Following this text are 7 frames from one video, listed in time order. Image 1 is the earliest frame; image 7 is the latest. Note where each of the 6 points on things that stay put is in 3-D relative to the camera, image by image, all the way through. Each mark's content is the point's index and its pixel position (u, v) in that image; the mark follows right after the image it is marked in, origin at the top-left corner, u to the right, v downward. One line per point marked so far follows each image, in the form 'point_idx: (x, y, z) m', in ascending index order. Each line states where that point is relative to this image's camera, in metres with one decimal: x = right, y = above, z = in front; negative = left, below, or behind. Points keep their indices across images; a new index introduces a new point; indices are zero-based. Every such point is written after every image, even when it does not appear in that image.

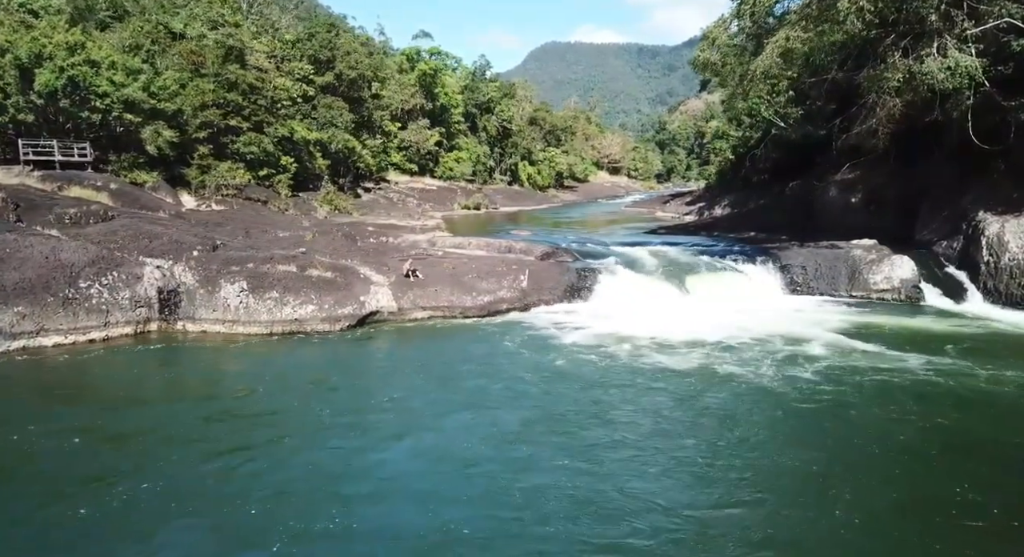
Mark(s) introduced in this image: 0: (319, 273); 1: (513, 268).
0: (-4.7, +0.1, +16.4) m
1: (+0.1, +0.3, +18.9) m
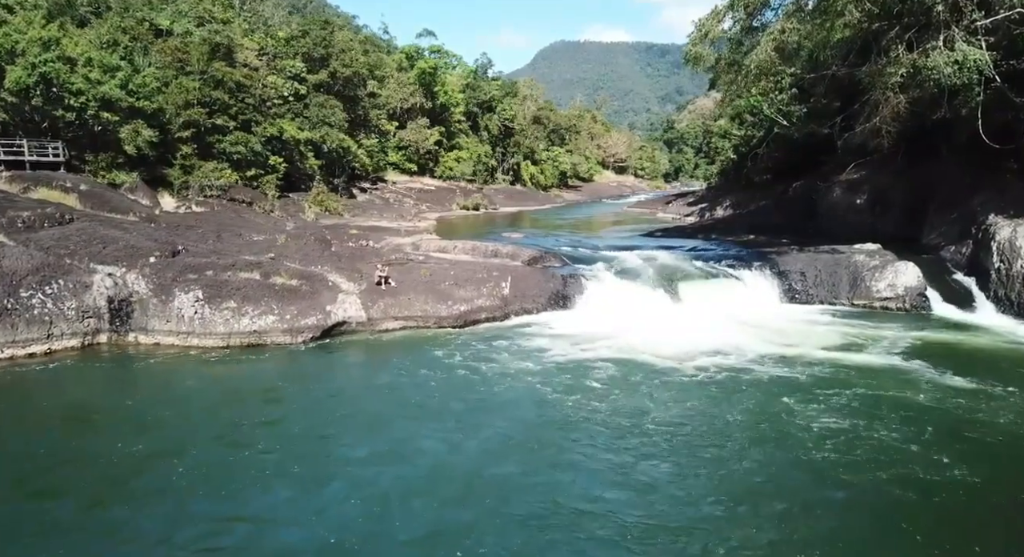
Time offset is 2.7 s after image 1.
0: (-5.3, -0.1, +15.5) m
1: (-0.5, +0.1, +17.9) m
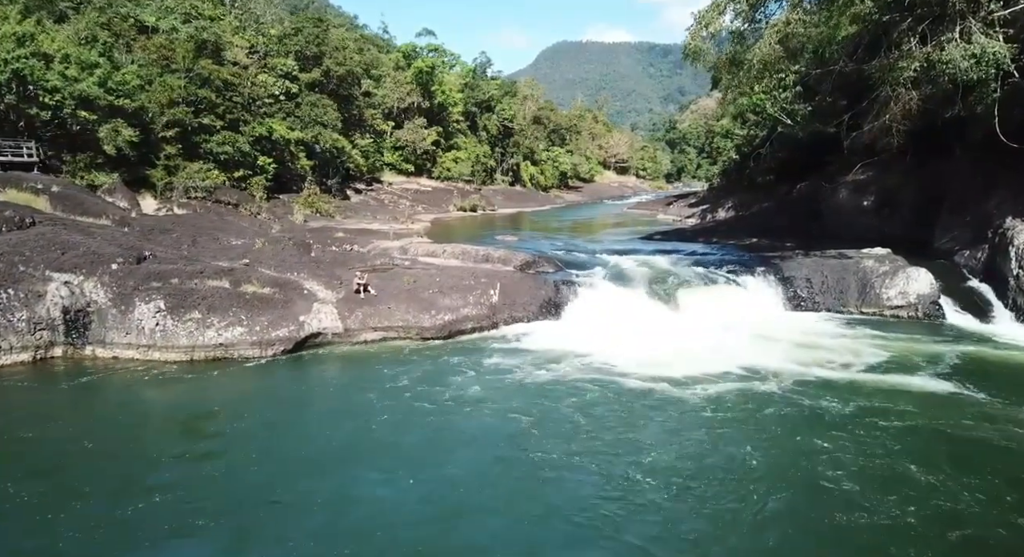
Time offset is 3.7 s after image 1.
0: (-5.6, -0.3, +14.5) m
1: (-0.8, -0.1, +16.9) m
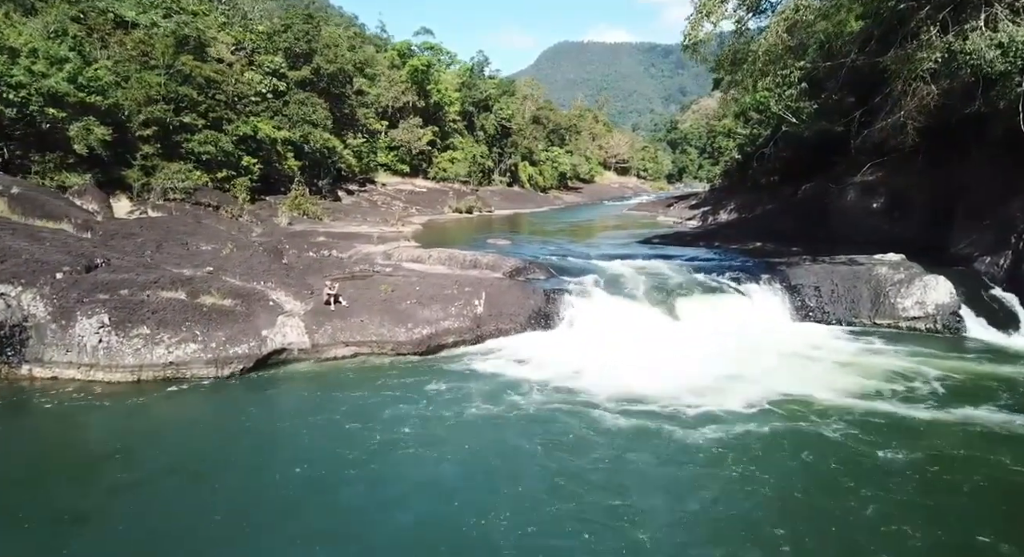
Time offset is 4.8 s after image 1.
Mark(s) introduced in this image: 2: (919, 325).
0: (-5.9, -0.5, +13.3) m
1: (-1.1, -0.3, +15.6) m
2: (+9.8, -1.1, +16.1) m
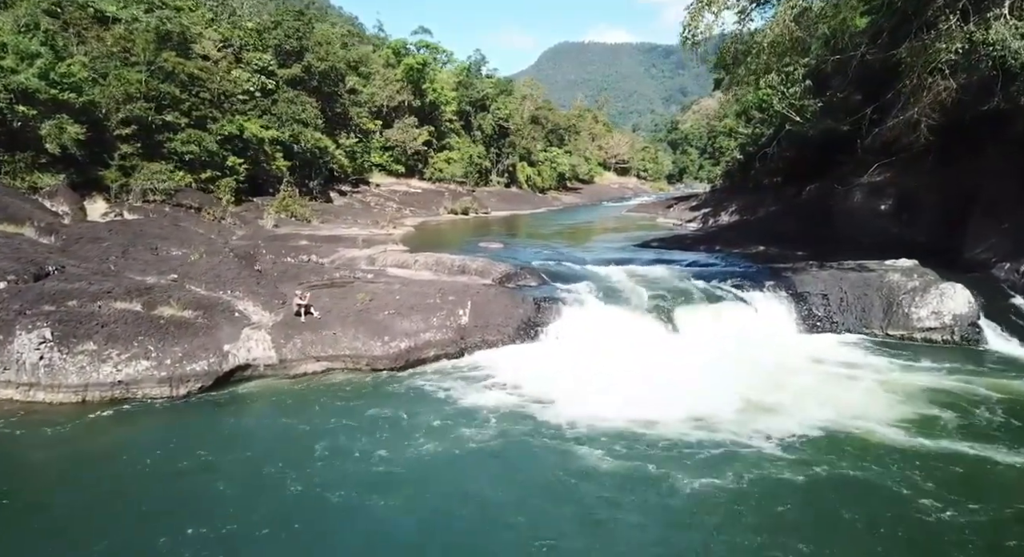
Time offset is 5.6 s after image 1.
0: (-6.2, -0.7, +12.2) m
1: (-1.4, -0.5, +14.6) m
2: (+9.5, -1.3, +15.1) m
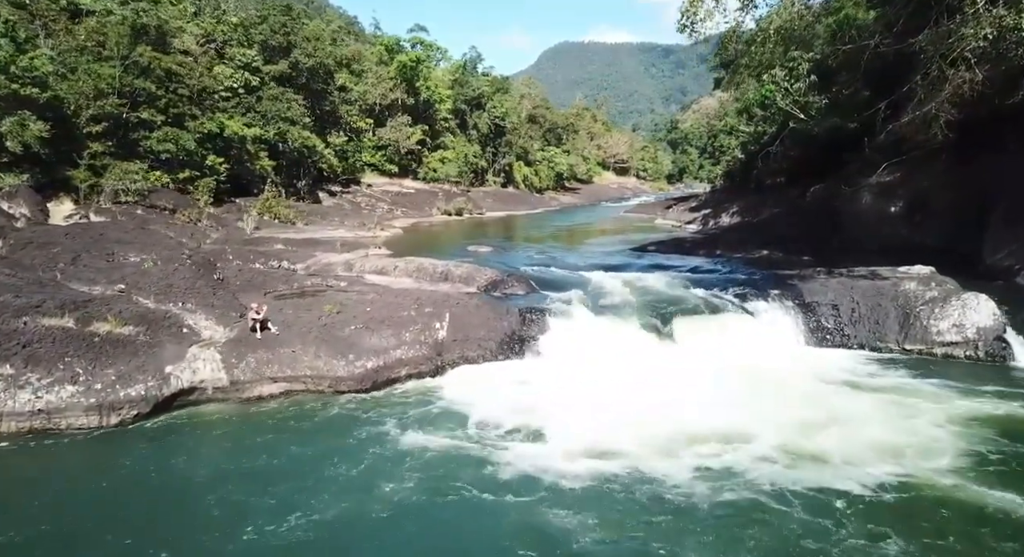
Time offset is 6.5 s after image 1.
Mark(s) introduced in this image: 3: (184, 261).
0: (-6.6, -0.9, +10.9) m
1: (-1.8, -0.7, +13.3) m
2: (+9.2, -1.5, +13.8) m
3: (-7.4, +0.4, +15.2) m
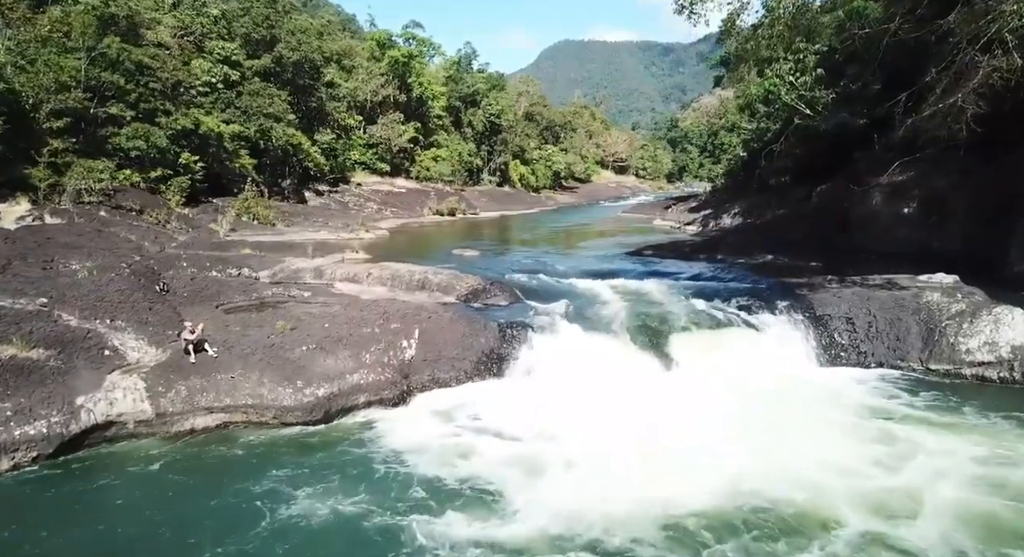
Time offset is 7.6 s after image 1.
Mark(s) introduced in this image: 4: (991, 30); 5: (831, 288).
0: (-7.0, -1.1, +9.4) m
1: (-2.2, -0.9, +11.8) m
2: (+8.7, -1.7, +12.3) m
3: (-7.9, +0.1, +13.6) m
4: (+7.9, +4.1, +11.0) m
5: (+7.1, -0.2, +15.0) m
